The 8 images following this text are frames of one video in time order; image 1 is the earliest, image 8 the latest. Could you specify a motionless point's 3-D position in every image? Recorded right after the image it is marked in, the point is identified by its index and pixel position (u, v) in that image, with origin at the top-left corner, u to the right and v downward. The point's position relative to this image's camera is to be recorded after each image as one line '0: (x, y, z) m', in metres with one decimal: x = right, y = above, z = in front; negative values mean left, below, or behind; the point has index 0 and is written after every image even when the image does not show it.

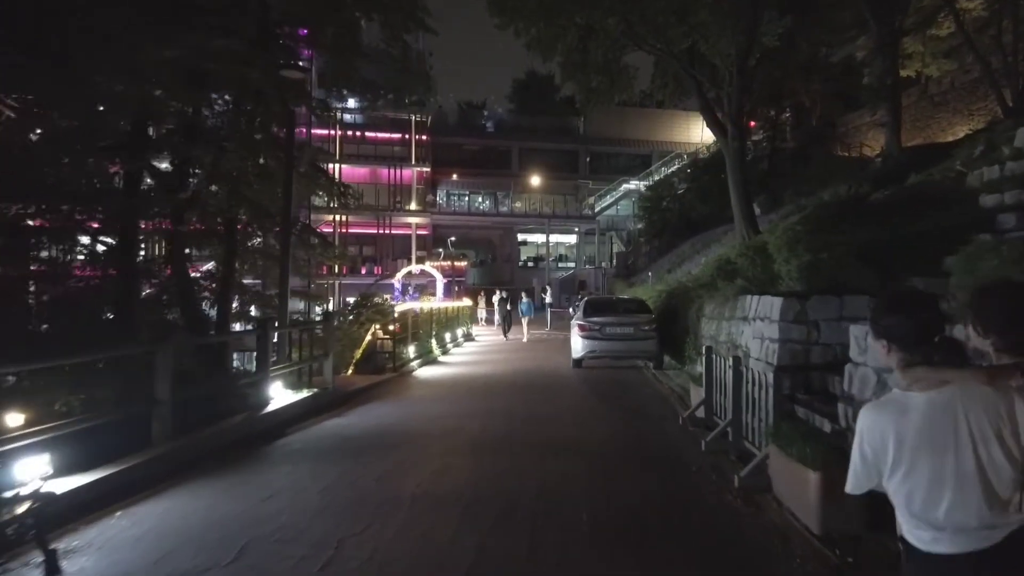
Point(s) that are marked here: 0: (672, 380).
0: (+3.4, -2.0, +13.9) m
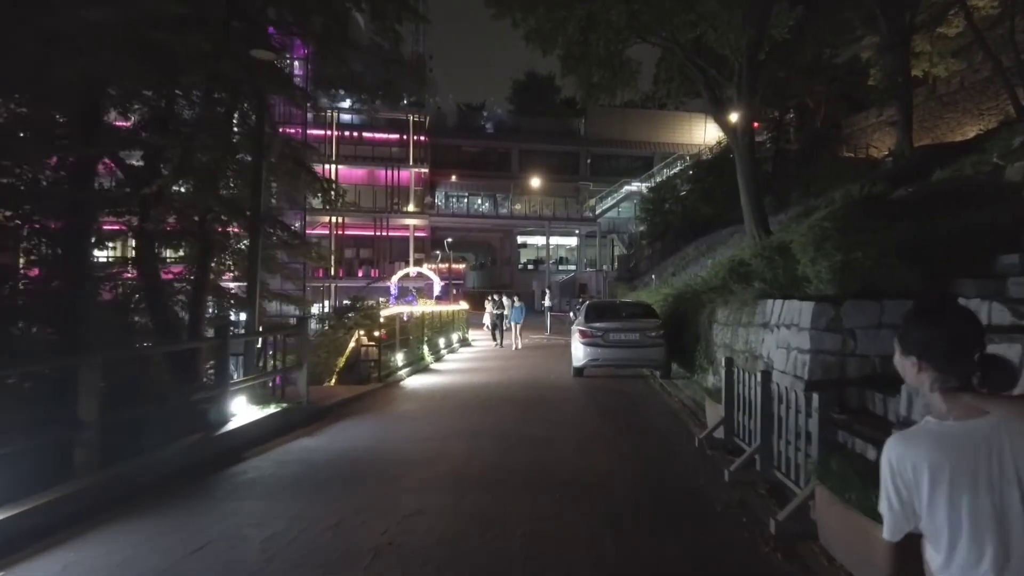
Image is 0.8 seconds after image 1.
0: (+3.3, -2.1, +12.7) m
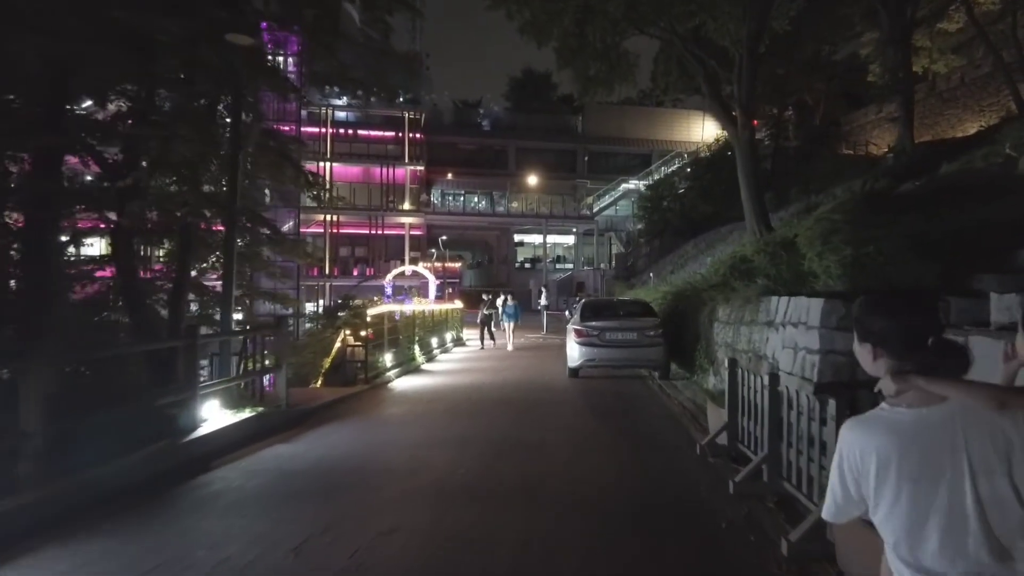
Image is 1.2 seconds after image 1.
0: (+3.1, -2.0, +12.2) m
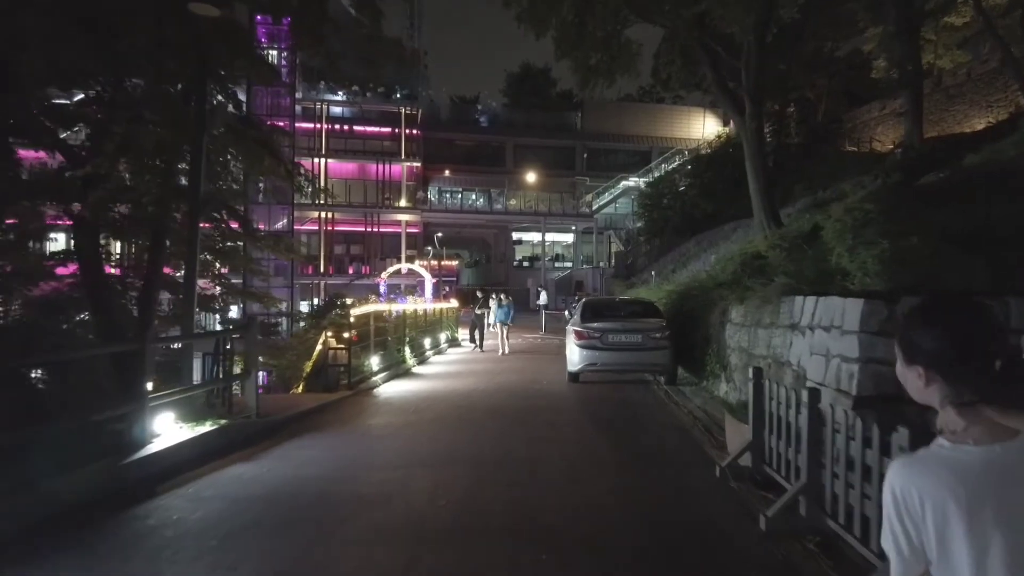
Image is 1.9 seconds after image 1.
0: (+3.0, -2.0, +11.2) m
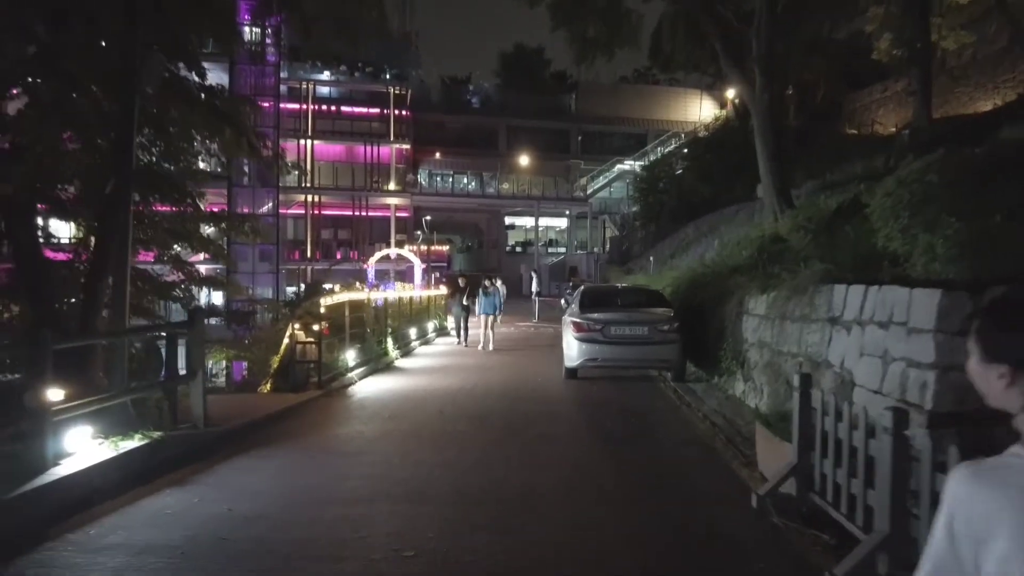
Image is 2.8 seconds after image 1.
0: (+2.9, -1.8, +10.0) m
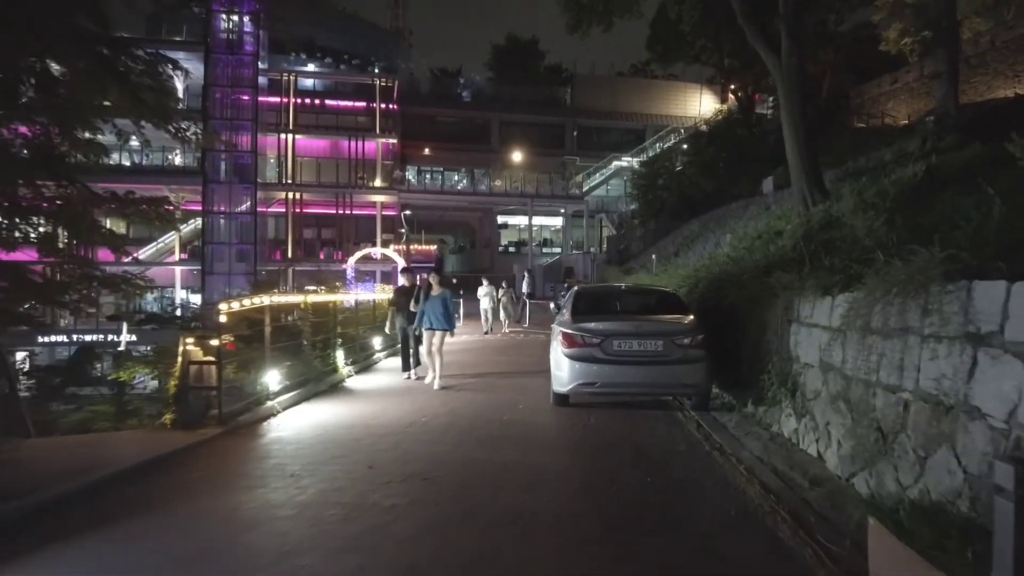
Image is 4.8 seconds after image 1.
0: (+2.5, -1.8, +7.1) m
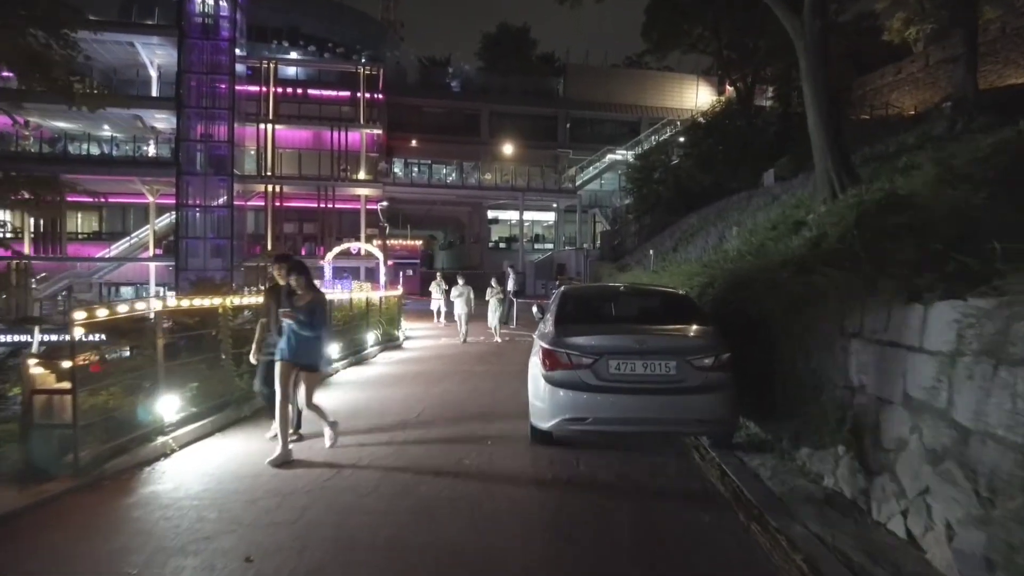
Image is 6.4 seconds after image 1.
0: (+2.2, -1.8, +5.0) m
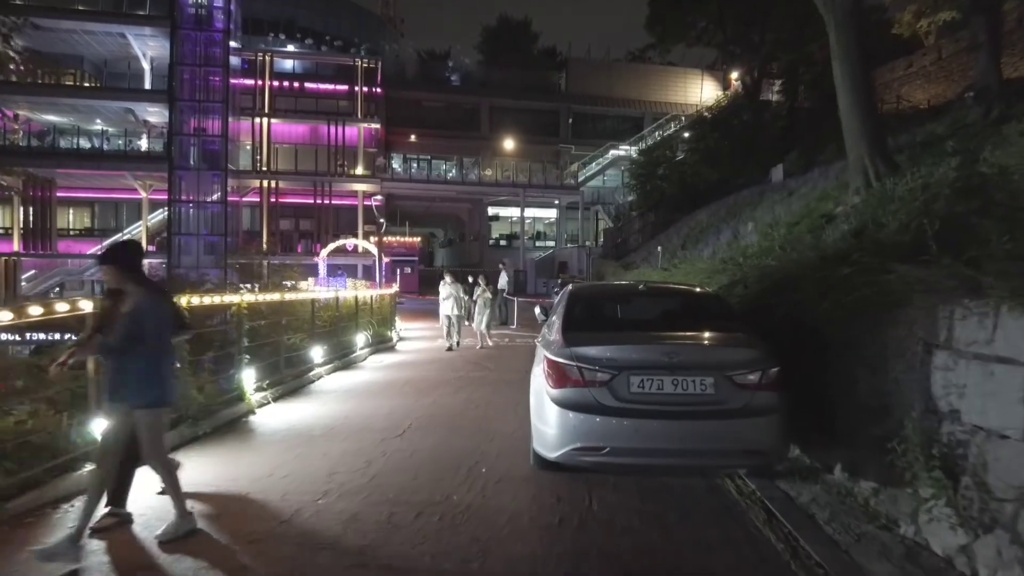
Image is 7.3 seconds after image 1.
0: (+2.1, -1.8, +3.8) m
